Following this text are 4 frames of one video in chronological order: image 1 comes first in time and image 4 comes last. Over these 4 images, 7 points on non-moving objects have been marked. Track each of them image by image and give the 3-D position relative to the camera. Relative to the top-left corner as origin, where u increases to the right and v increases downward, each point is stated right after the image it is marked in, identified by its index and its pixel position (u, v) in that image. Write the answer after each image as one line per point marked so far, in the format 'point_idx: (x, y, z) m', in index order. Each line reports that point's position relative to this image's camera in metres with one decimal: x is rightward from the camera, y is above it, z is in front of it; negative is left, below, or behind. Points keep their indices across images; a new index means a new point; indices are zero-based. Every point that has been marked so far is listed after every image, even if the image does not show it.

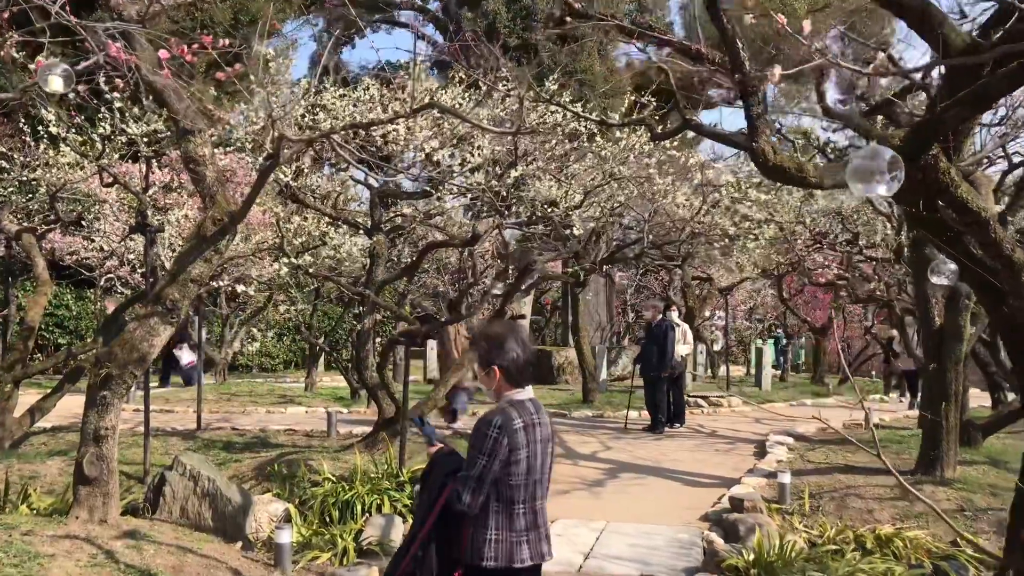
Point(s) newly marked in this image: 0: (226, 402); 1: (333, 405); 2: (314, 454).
0: (-4.6, -1.8, +13.8) m
1: (-2.9, -1.9, +14.0) m
2: (-2.1, -1.7, +8.9) m
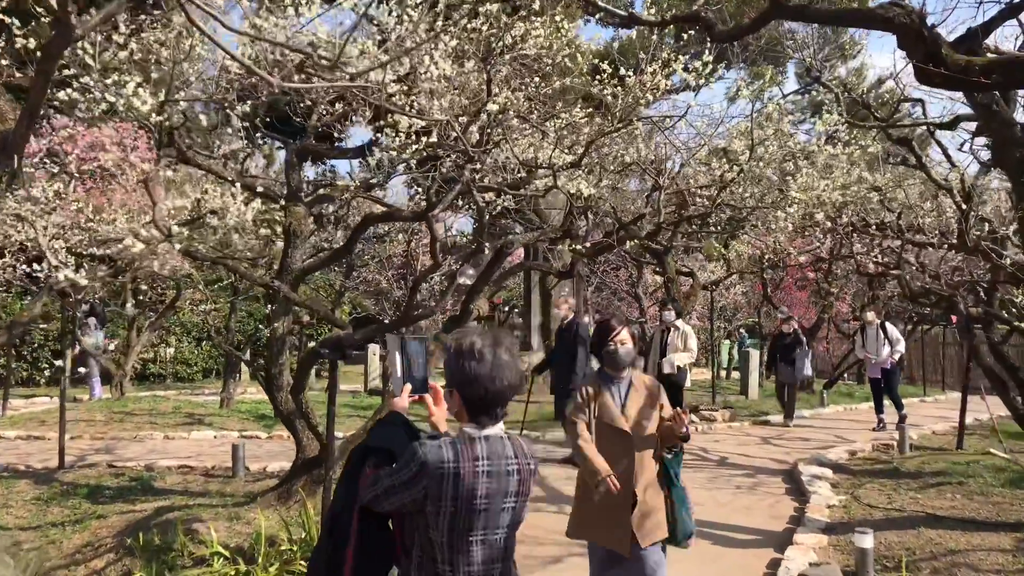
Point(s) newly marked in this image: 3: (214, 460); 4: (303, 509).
0: (-5.1, -1.8, +11.1) m
1: (-3.5, -1.8, +11.5) m
2: (-2.3, -1.7, +6.4) m
3: (-3.0, -1.7, +8.7) m
4: (-1.4, -1.5, +5.9) m
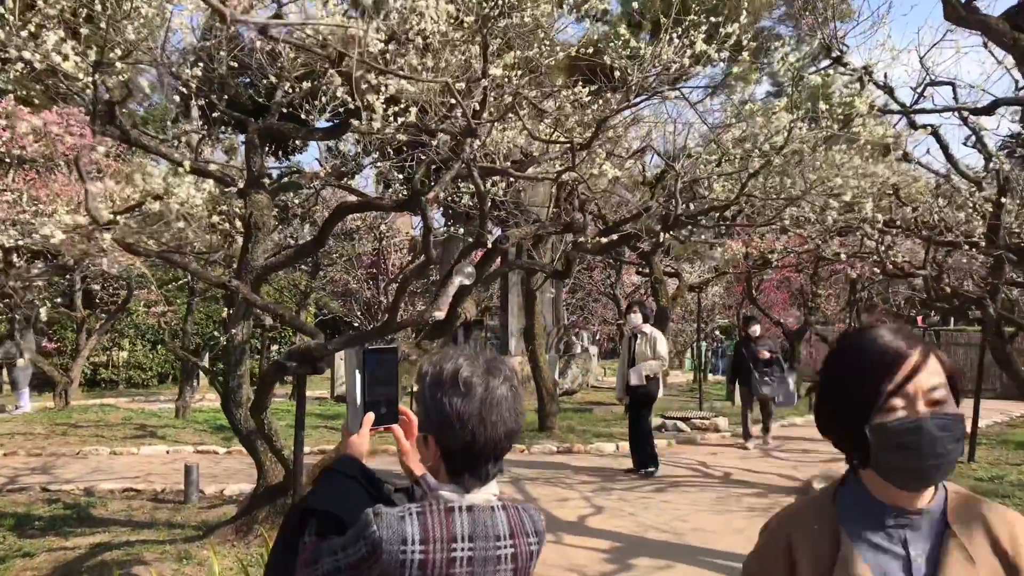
0: (-5.4, -1.8, +10.1) m
1: (-3.7, -1.8, +10.5) m
2: (-2.3, -1.7, +5.5) m
3: (-3.1, -1.7, +7.7) m
4: (-1.5, -1.5, +5.1) m
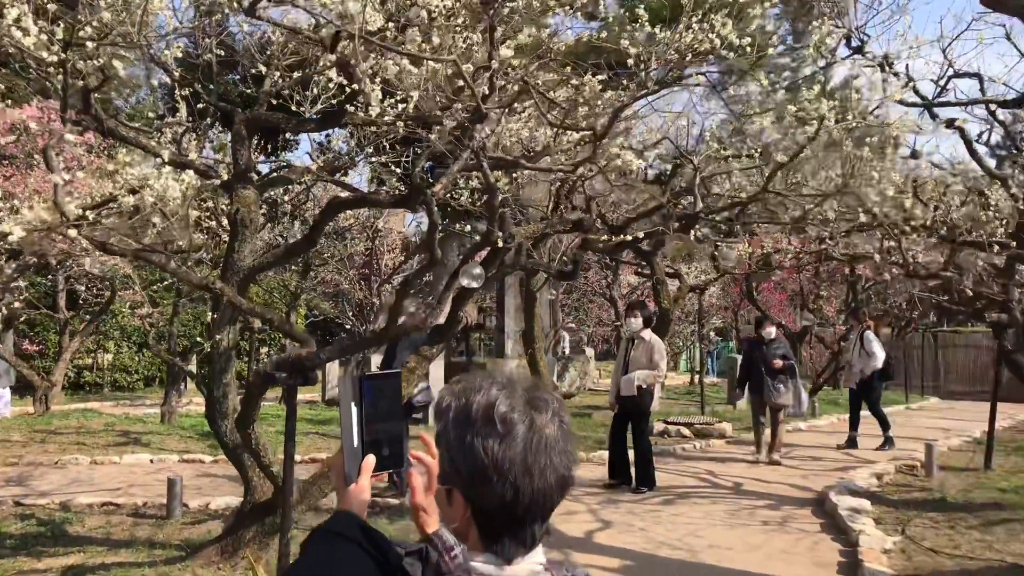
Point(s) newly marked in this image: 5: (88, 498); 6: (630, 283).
0: (-5.4, -1.8, +9.7) m
1: (-3.8, -1.9, +10.1) m
2: (-2.3, -1.7, +5.1) m
3: (-3.1, -1.8, +7.3) m
4: (-1.4, -1.5, +4.7) m
5: (-3.5, -1.8, +7.1) m
6: (+2.5, +0.1, +17.9) m
